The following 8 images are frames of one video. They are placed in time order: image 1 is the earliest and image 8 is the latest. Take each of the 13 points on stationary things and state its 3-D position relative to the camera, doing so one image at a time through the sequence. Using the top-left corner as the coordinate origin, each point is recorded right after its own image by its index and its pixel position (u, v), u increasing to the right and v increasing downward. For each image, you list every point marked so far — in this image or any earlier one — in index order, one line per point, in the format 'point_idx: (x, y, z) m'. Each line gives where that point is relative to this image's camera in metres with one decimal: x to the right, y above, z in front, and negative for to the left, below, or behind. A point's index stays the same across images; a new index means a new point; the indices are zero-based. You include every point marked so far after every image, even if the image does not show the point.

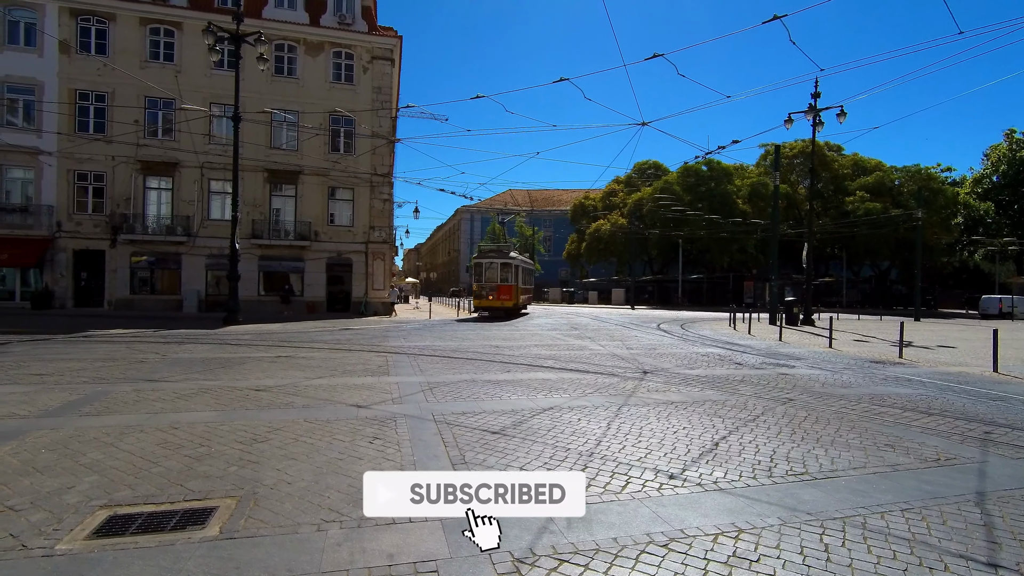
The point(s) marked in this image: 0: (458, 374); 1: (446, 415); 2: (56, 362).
0: (-1.0, -1.6, +9.5) m
1: (-0.8, -1.6, +6.6) m
2: (-8.8, -1.4, +10.1) m
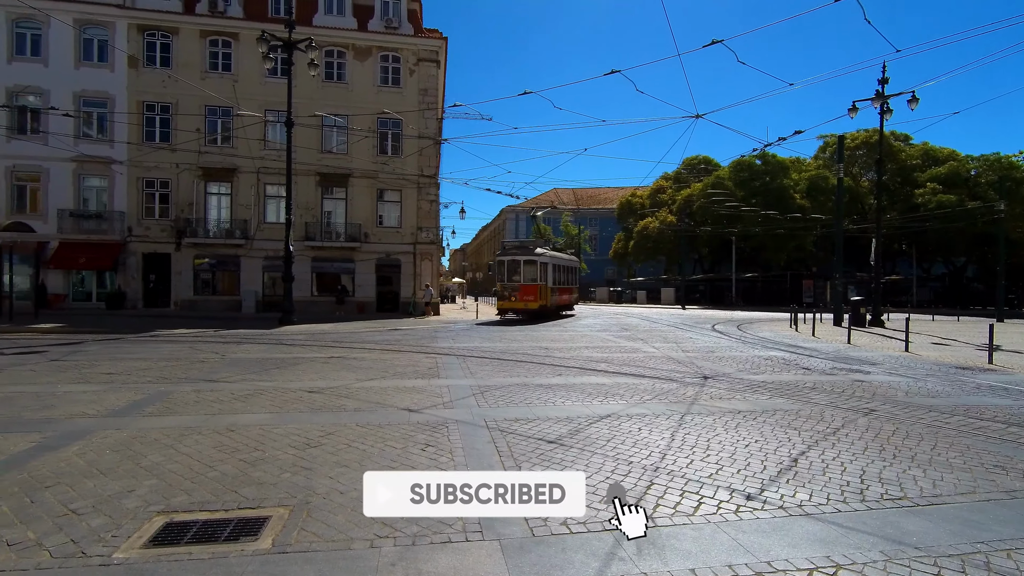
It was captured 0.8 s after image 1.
0: (0.0, -1.6, +9.3) m
1: (-0.2, -1.6, +6.4) m
2: (-7.8, -1.5, +10.5) m
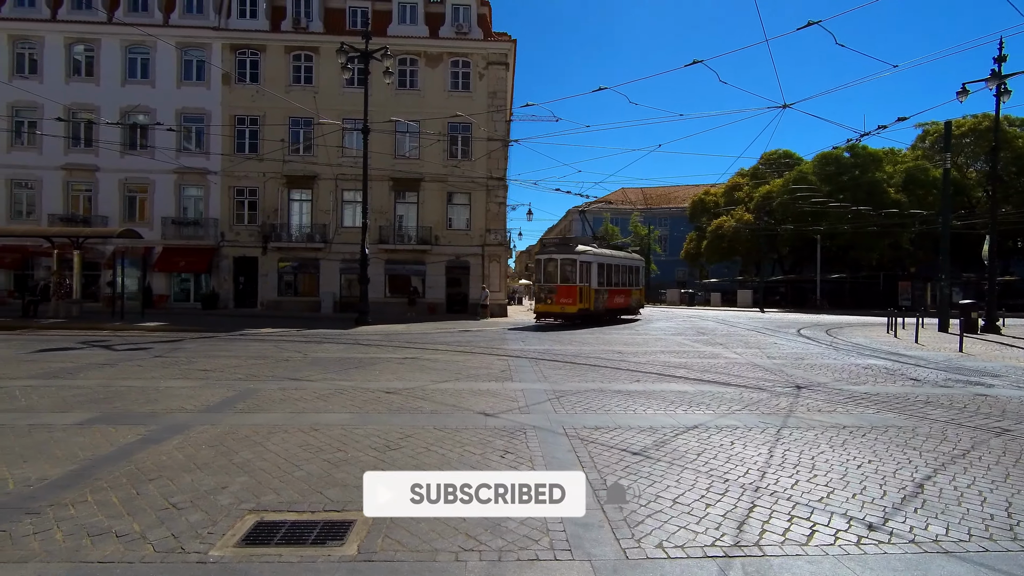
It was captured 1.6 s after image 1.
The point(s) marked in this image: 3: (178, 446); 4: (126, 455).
0: (+1.2, -1.6, +9.0) m
1: (+0.8, -1.7, +6.1) m
2: (-6.3, -1.5, +11.2) m
3: (-3.4, -1.6, +5.4) m
4: (-3.8, -1.6, +5.1) m
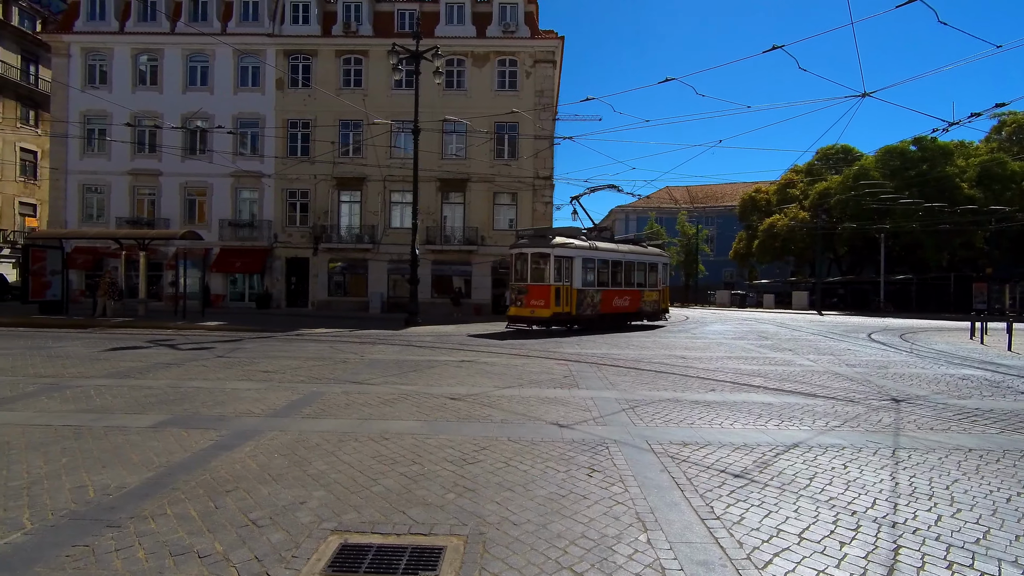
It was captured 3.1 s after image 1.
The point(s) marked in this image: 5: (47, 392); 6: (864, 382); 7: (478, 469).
0: (+2.3, -1.7, +8.4) m
1: (+1.6, -1.7, +5.6) m
2: (-5.0, -1.5, +11.2) m
3: (-2.6, -1.7, +5.3) m
4: (-3.0, -1.7, +5.0) m
5: (-6.9, -1.5, +7.8) m
6: (+6.6, -1.8, +10.0) m
7: (-0.3, -1.7, +4.9) m
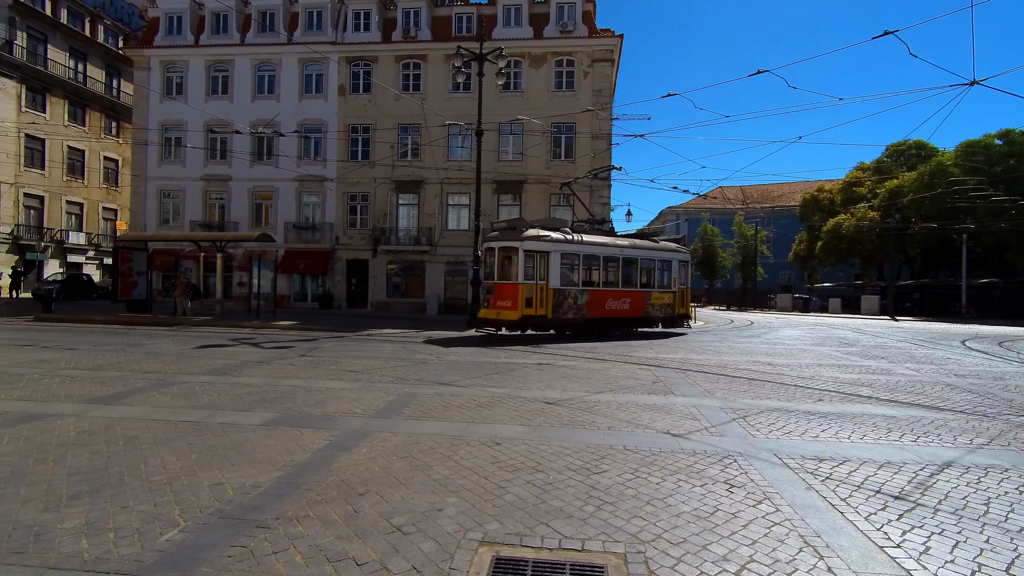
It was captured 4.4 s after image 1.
0: (+3.8, -1.7, +8.0) m
1: (+2.9, -1.7, +5.2) m
2: (-3.3, -1.5, +11.4) m
3: (-1.4, -1.7, +5.2) m
4: (-1.8, -1.7, +5.0) m
5: (-5.5, -1.5, +8.1) m
6: (+8.2, -1.8, +9.1) m
7: (+0.8, -1.7, +4.7) m
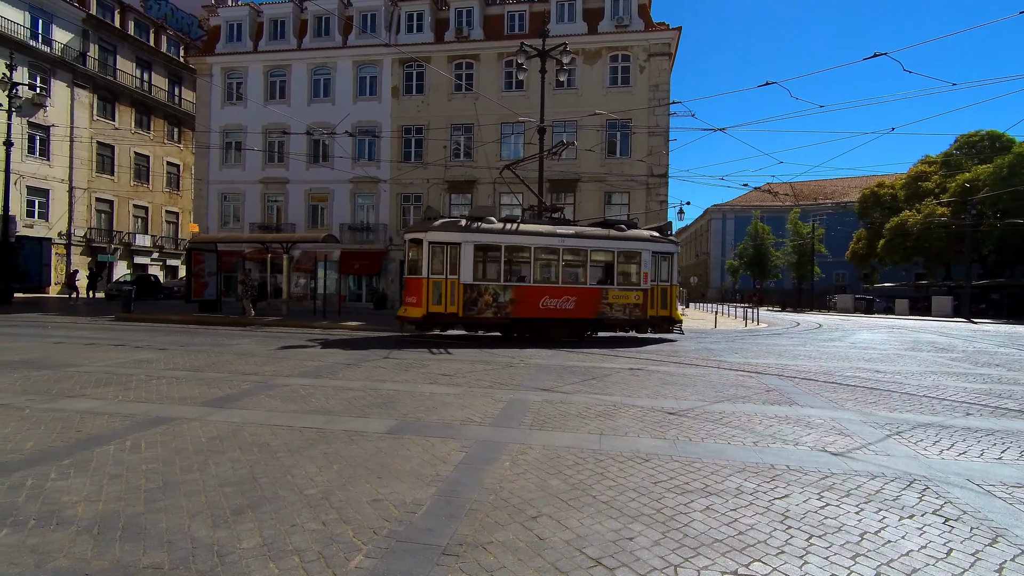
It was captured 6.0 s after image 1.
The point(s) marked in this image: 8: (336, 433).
0: (+5.4, -1.7, +7.3) m
1: (+4.3, -1.7, +4.6) m
2: (-1.4, -1.6, +11.1) m
3: (0.0, -1.7, +4.9) m
4: (-0.4, -1.7, +4.7) m
5: (-3.9, -1.6, +8.0) m
6: (+9.8, -1.9, +8.1) m
7: (+2.2, -1.7, +4.2) m
8: (-2.0, -1.6, +5.9) m
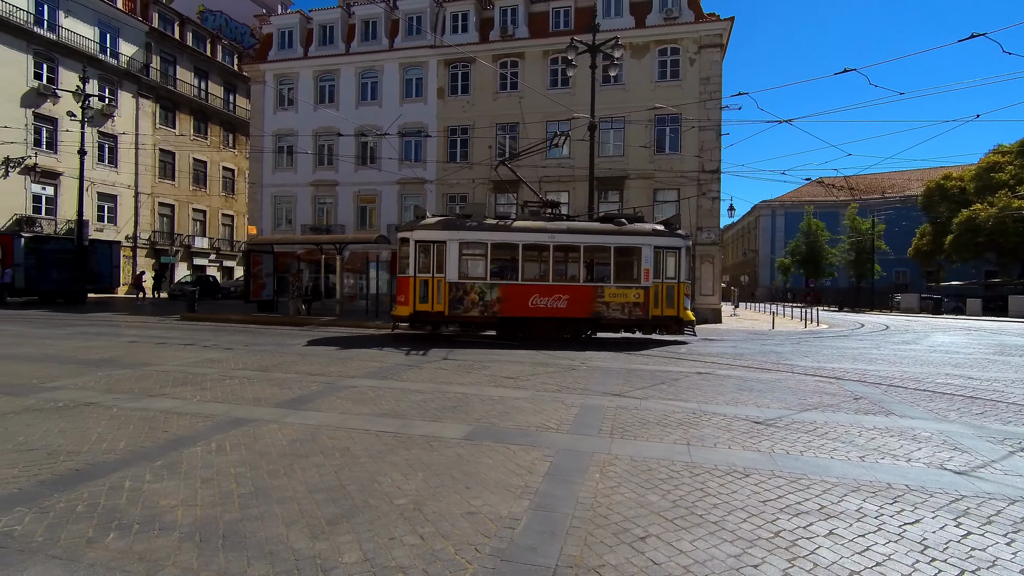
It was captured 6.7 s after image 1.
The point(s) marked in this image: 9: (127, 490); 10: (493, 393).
0: (+6.4, -1.8, +6.6) m
1: (+5.1, -1.8, +4.0) m
2: (-0.2, -1.6, +11.0) m
3: (+0.8, -1.7, +4.6) m
4: (+0.4, -1.7, +4.4) m
5: (-2.8, -1.6, +8.1) m
6: (+10.9, -1.9, +7.1) m
7: (+3.0, -1.8, +3.8) m
8: (-1.1, -1.7, +5.8) m
9: (-3.1, -1.6, +4.3) m
10: (-0.3, -1.6, +8.1) m
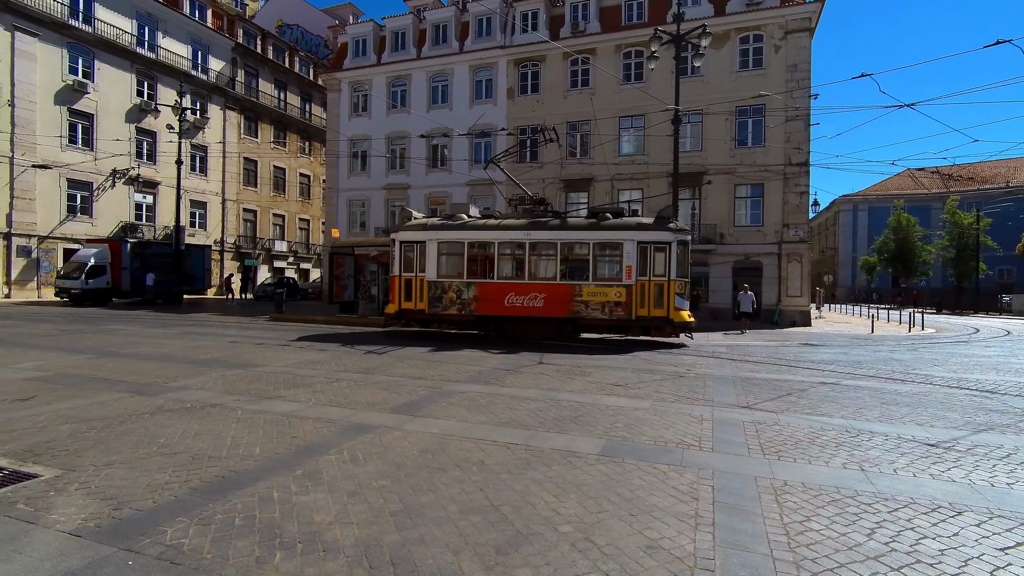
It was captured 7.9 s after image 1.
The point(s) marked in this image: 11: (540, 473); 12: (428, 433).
0: (+7.9, -1.8, +5.4) m
1: (+6.3, -1.8, +3.0) m
2: (+1.8, -1.6, +10.5) m
3: (+2.2, -1.7, +4.0) m
4: (+1.7, -1.7, +3.9) m
5: (-1.1, -1.6, +7.8) m
6: (+12.4, -1.9, +5.4) m
7: (+4.2, -1.8, +3.0) m
8: (+0.4, -1.7, +5.4) m
9: (-1.8, -1.7, +4.1) m
10: (+1.4, -1.7, +7.6) m
11: (+0.3, -1.7, +4.9) m
12: (-1.0, -1.7, +6.0) m
